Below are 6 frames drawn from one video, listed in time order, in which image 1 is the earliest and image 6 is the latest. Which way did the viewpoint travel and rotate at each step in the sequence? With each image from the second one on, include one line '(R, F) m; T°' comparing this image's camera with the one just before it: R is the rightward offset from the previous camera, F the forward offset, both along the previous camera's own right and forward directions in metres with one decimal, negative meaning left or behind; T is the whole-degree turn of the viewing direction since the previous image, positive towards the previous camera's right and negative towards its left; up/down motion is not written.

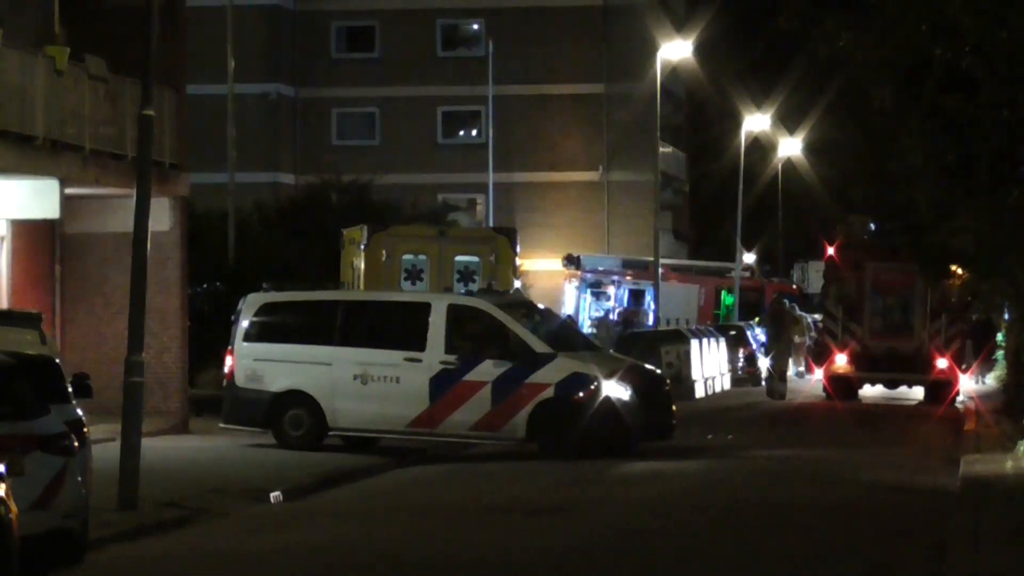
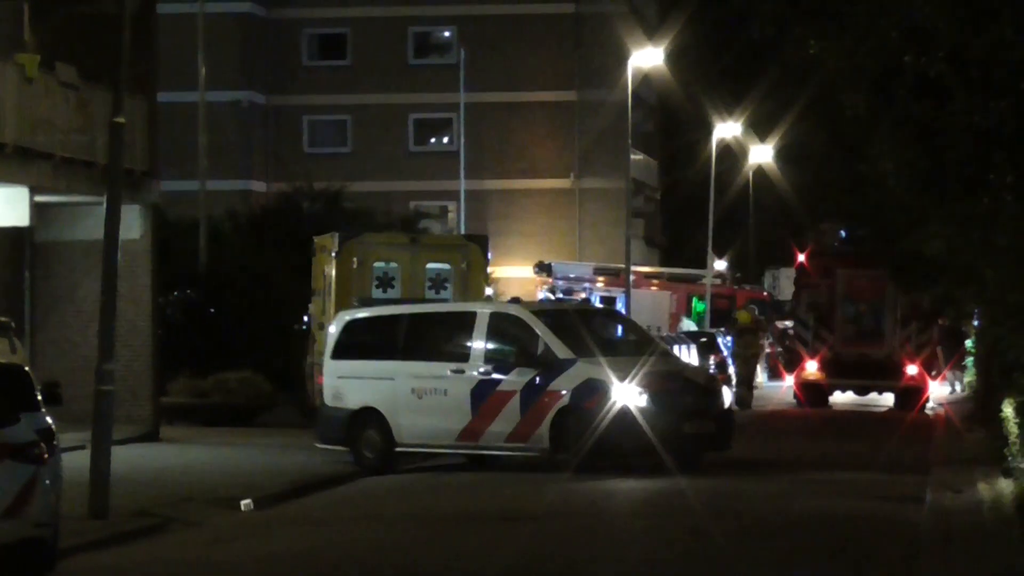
(+0.1, 0.0) m; +1°
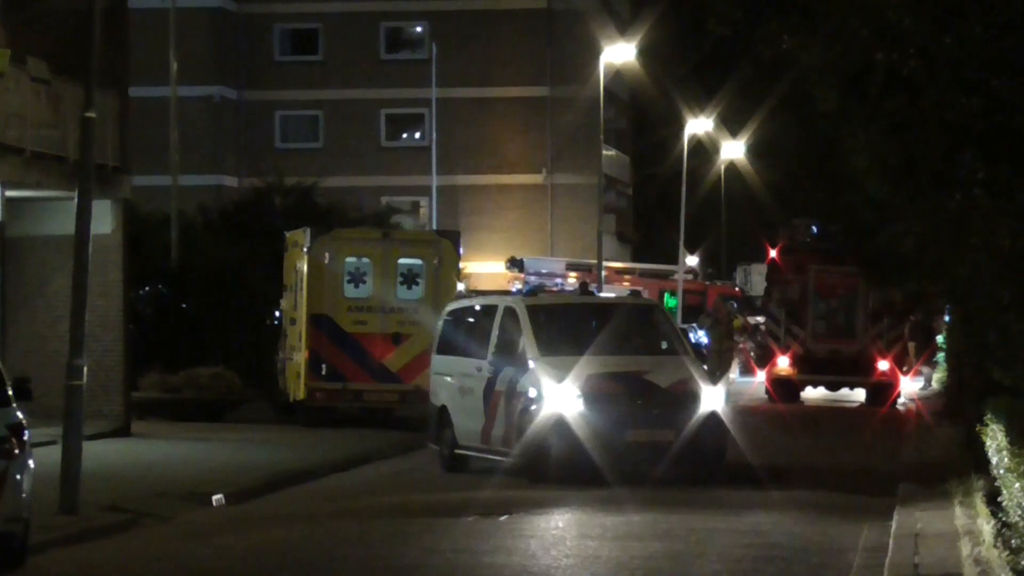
(+0.2, 0.0) m; 0°
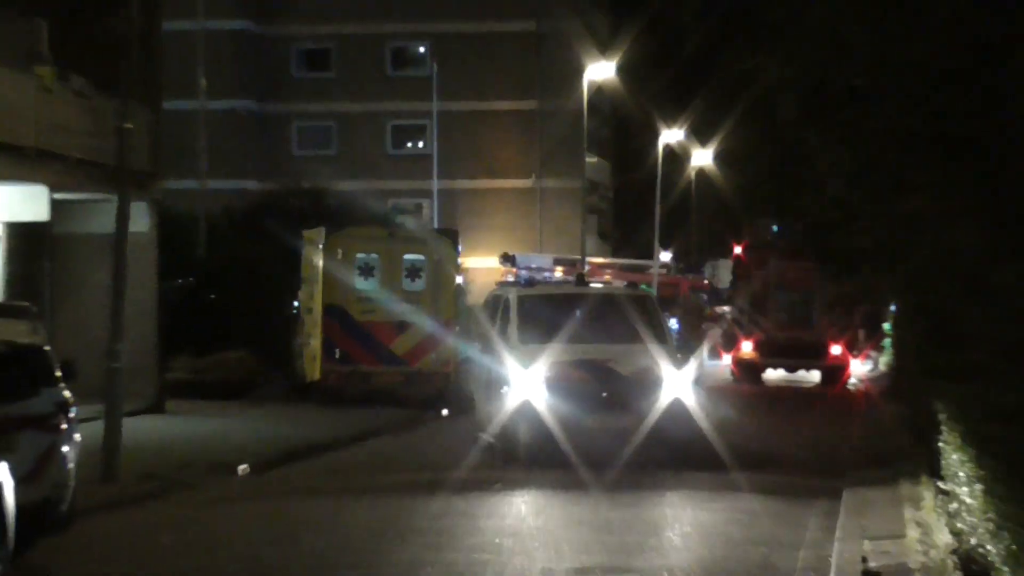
(+0.1, -1.8) m; 0°
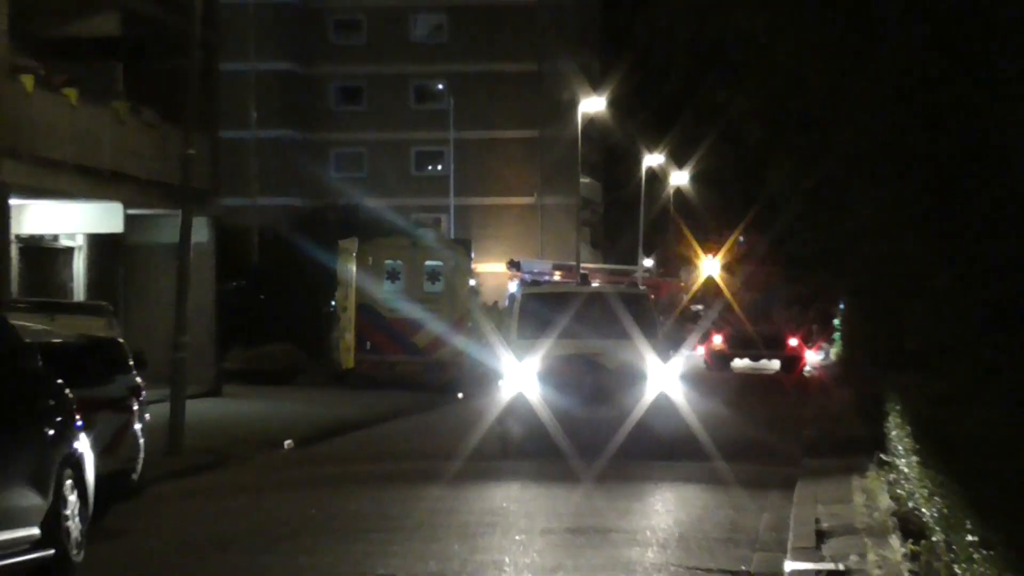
(+0.1, -3.0) m; 0°
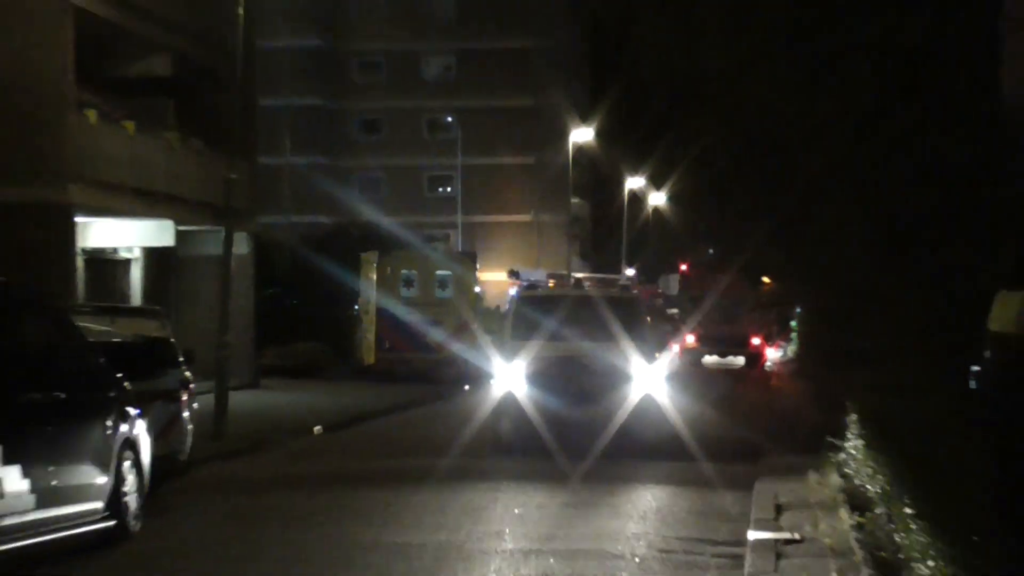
(+0.1, -3.0) m; 0°
